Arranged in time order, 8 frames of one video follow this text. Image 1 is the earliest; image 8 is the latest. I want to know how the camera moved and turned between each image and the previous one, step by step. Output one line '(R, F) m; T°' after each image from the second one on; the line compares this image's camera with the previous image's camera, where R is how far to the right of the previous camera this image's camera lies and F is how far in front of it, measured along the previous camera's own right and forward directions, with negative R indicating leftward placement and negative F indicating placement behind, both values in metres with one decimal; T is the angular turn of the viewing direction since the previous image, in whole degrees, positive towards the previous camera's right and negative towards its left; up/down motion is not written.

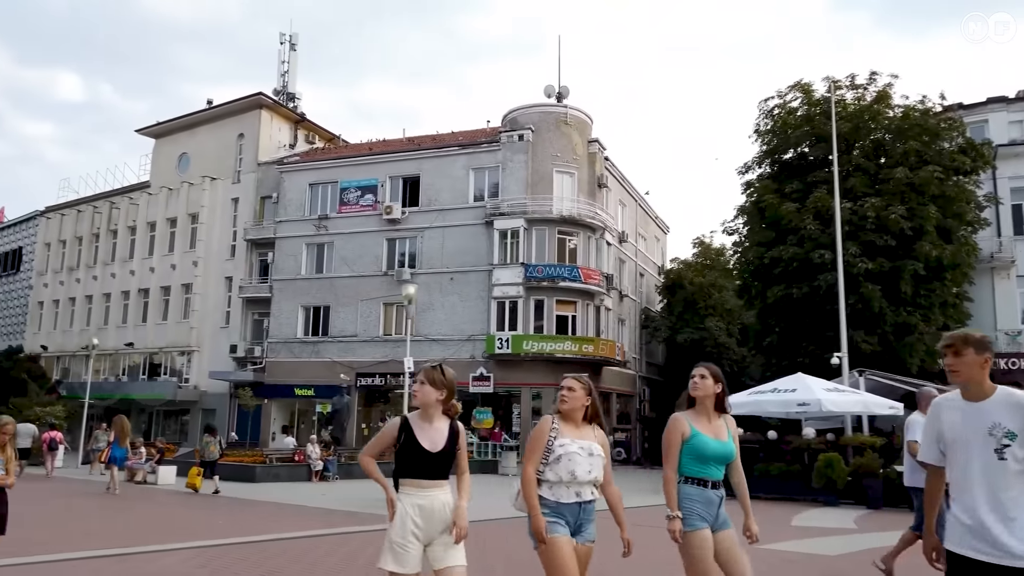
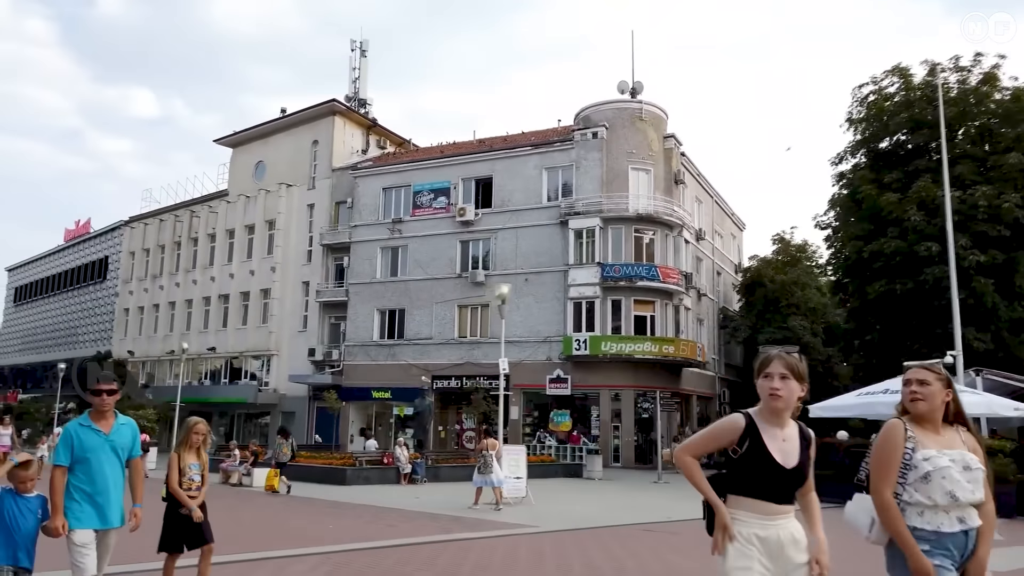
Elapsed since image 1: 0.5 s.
(-0.6, +0.4) m; -5°
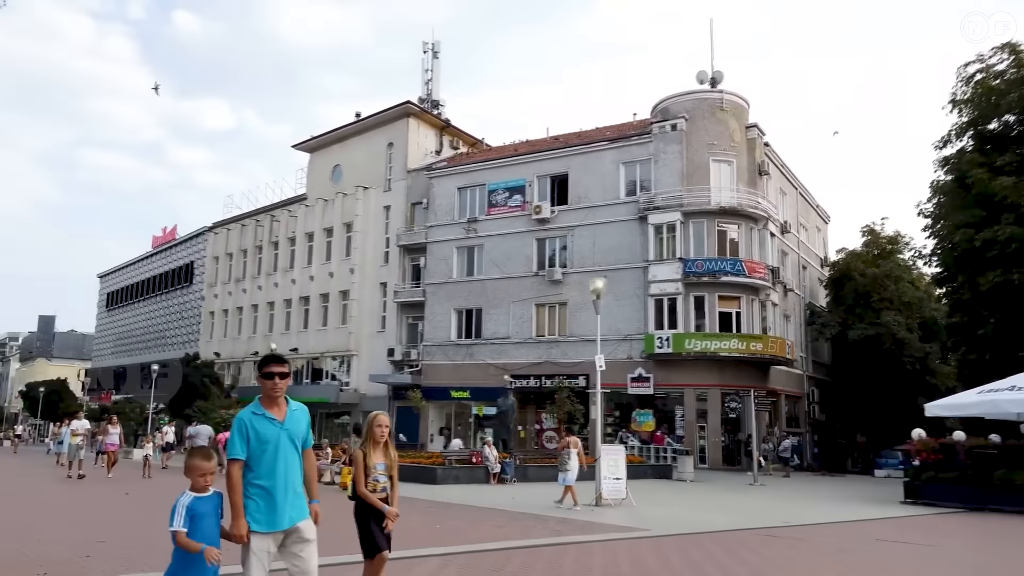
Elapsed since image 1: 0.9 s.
(-0.5, +0.3) m; -5°
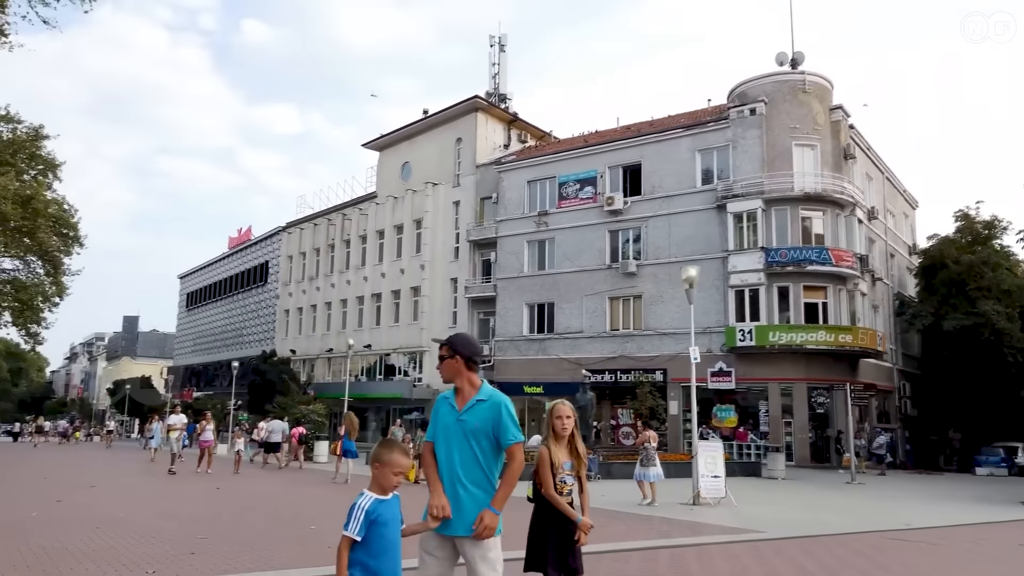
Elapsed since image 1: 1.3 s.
(-0.4, +0.5) m; -5°
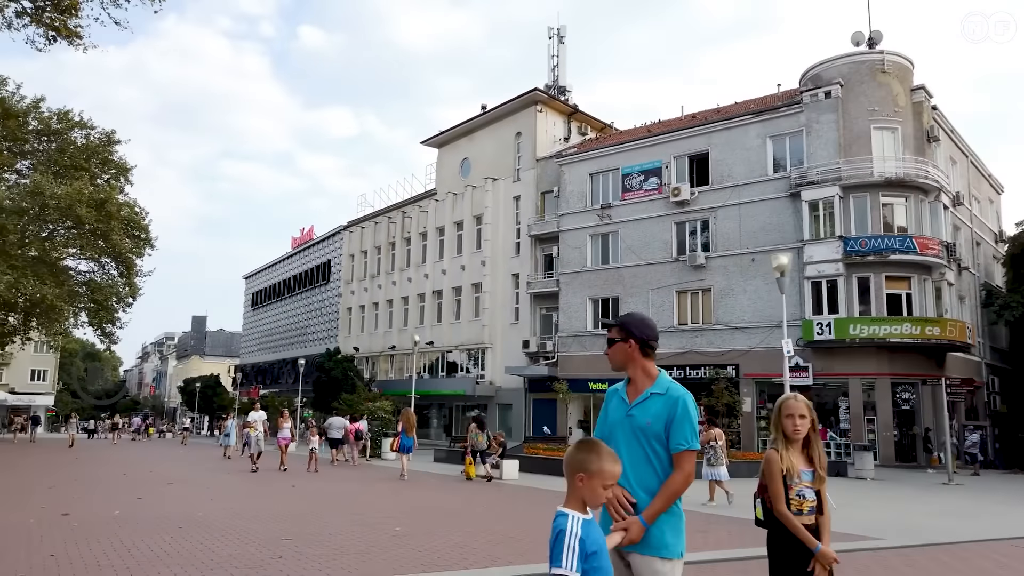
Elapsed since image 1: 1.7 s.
(-0.4, +0.5) m; -4°
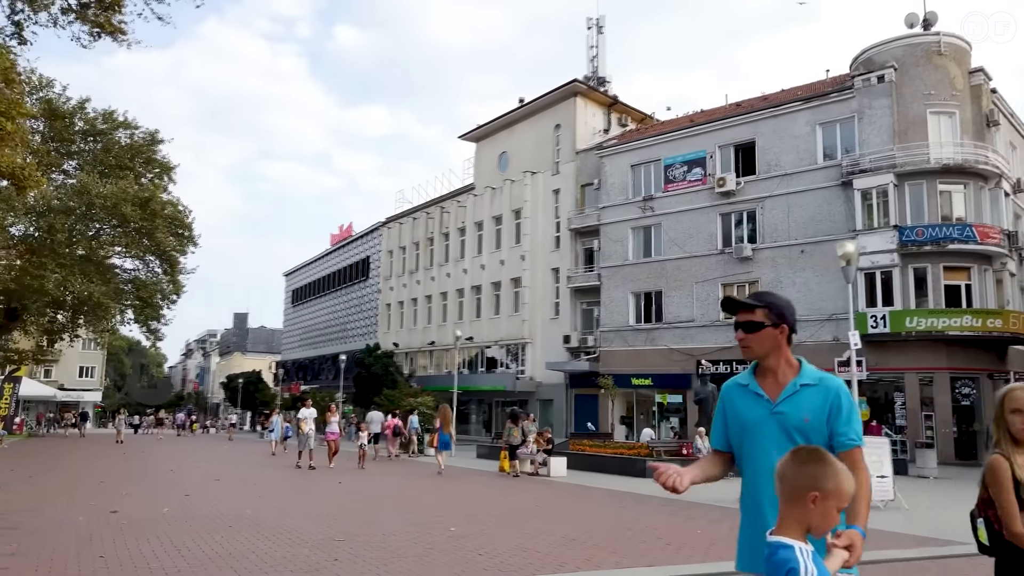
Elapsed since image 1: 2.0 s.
(-0.2, +0.4) m; -3°
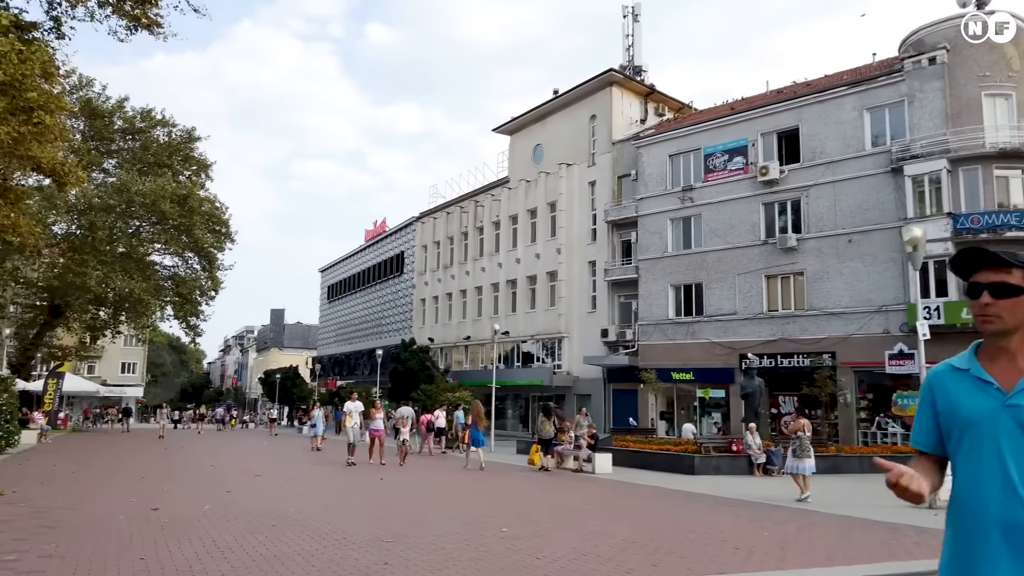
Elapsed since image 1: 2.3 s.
(-0.2, +0.4) m; -2°
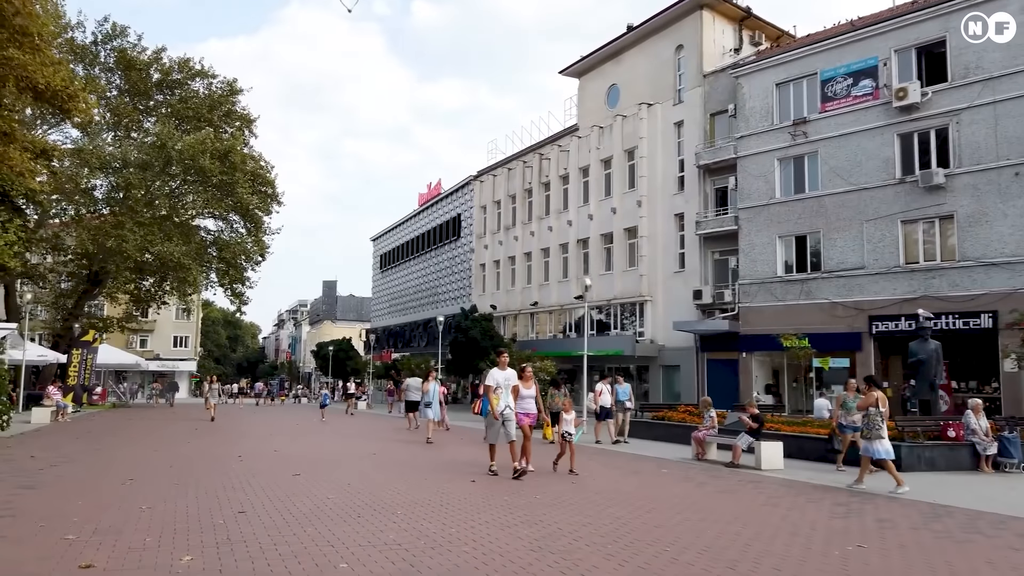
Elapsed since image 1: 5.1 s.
(-1.2, +4.4) m; -4°
